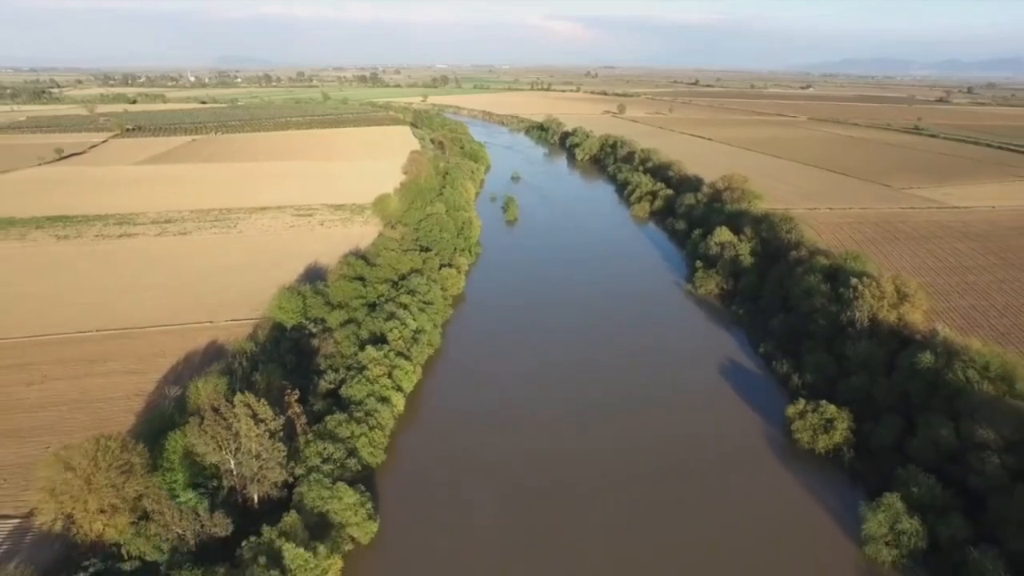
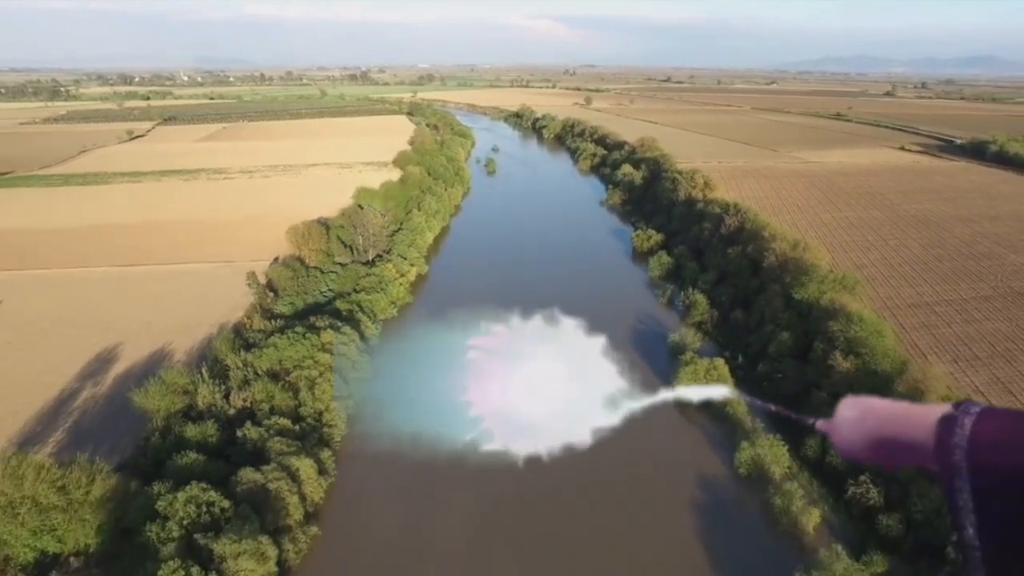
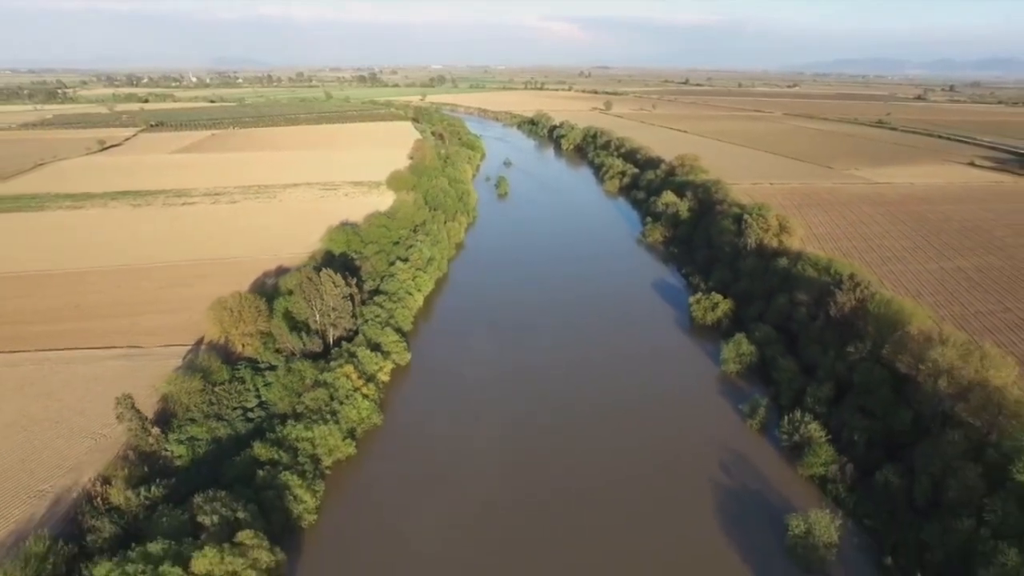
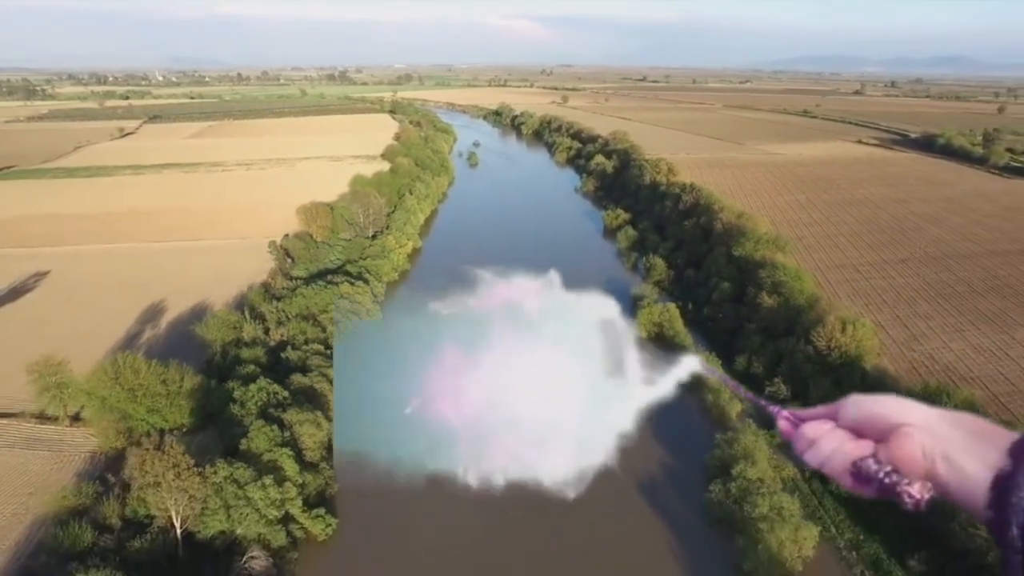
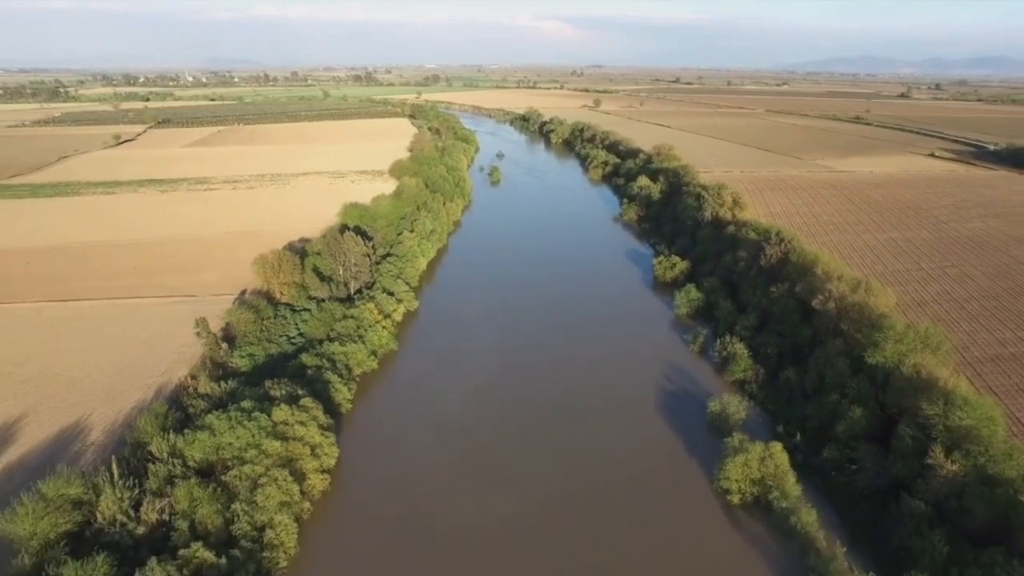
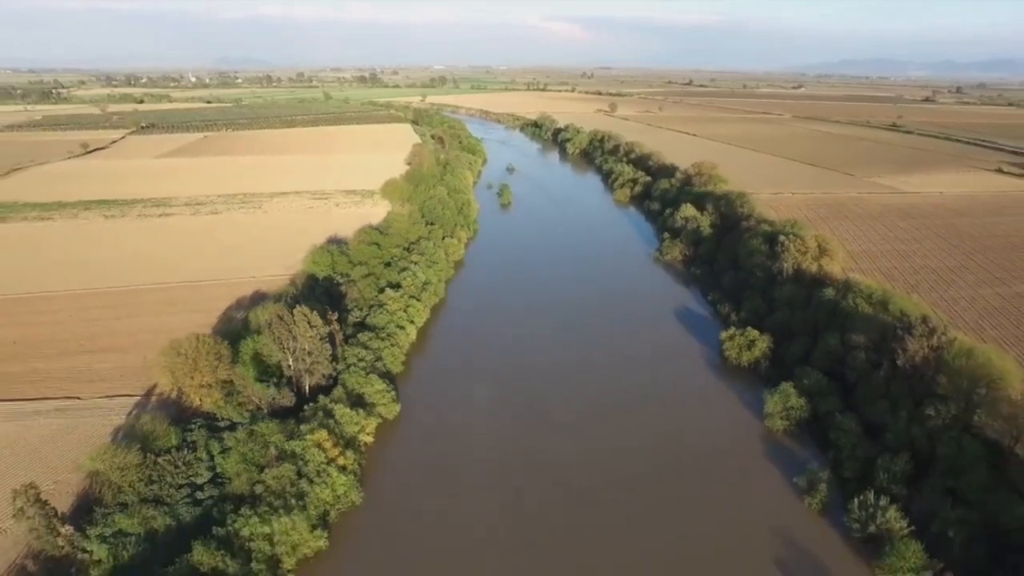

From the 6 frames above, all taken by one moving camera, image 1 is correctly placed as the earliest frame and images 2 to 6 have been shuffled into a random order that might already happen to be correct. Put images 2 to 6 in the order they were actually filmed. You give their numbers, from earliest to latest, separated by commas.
6, 3, 5, 2, 4
